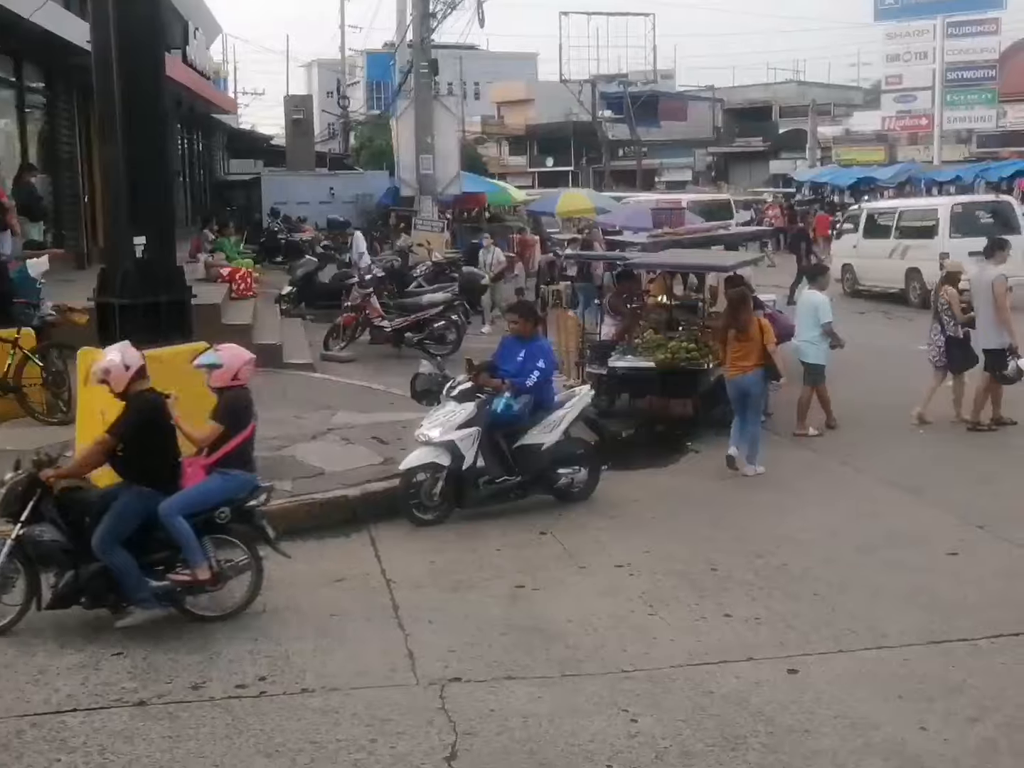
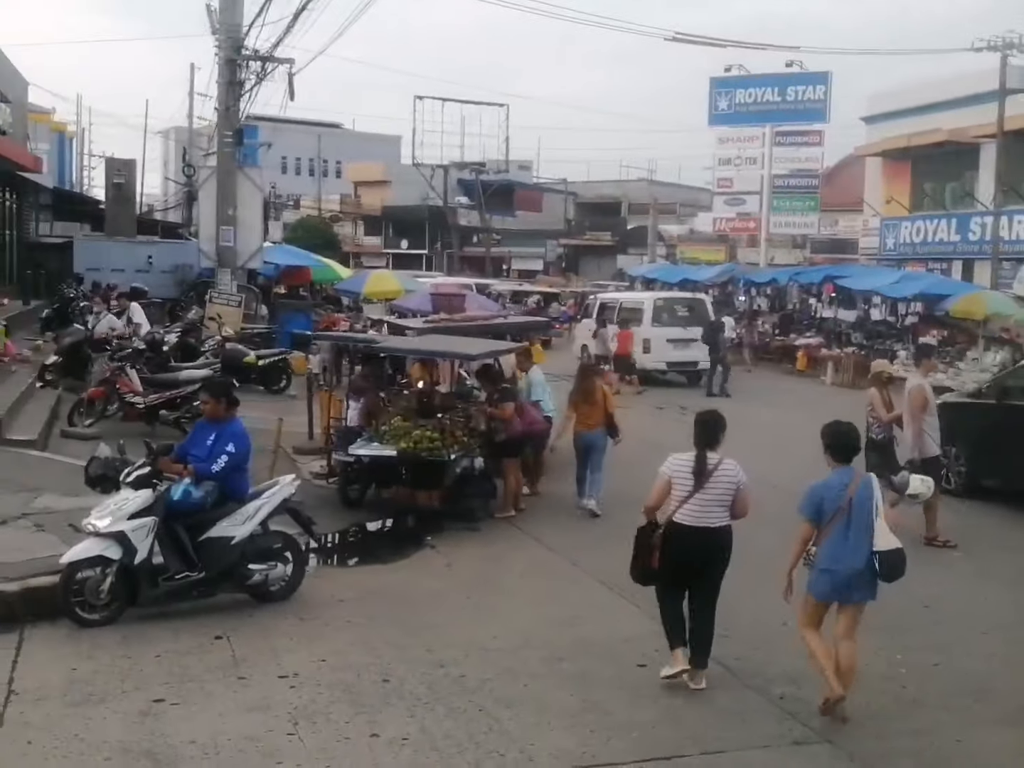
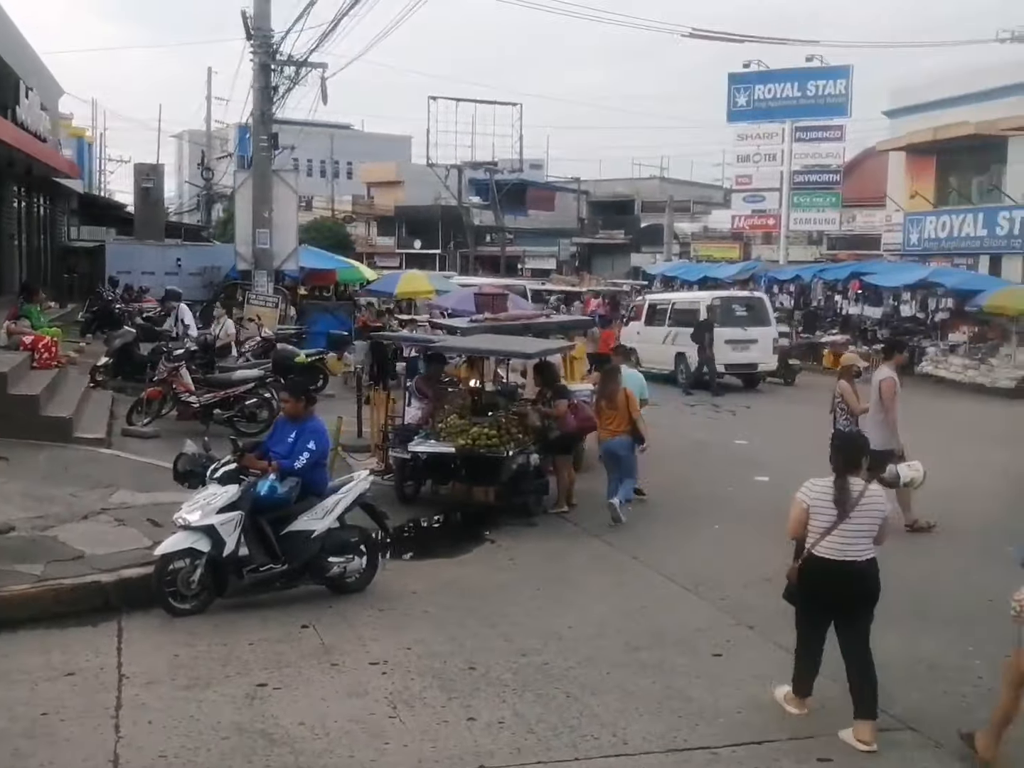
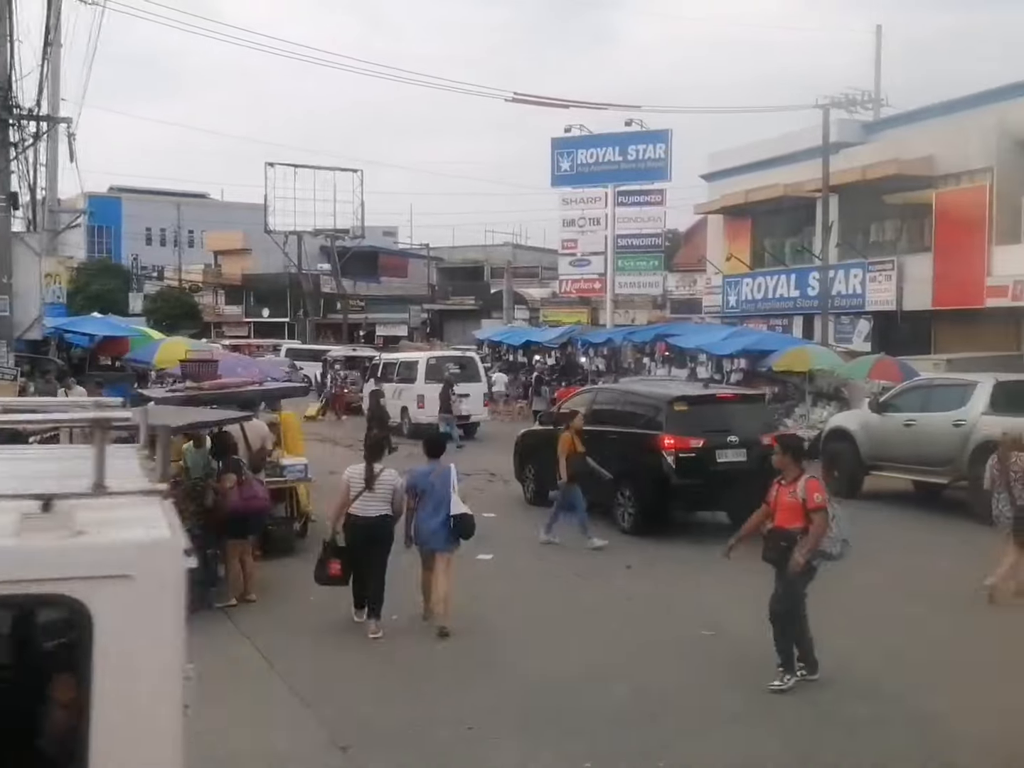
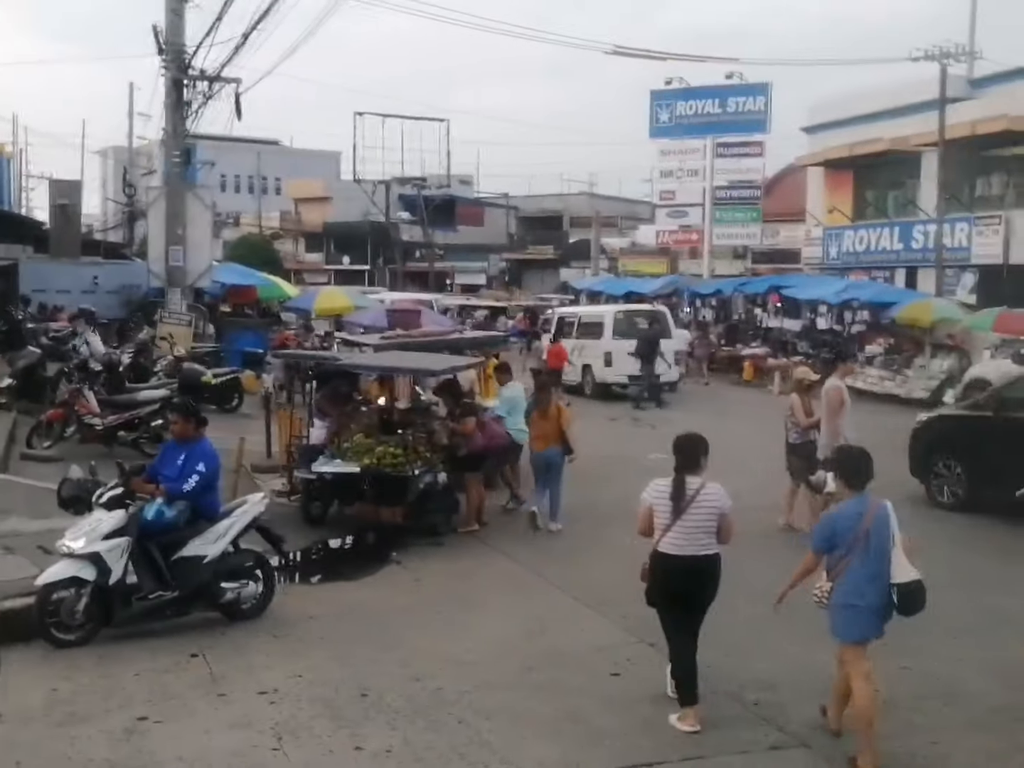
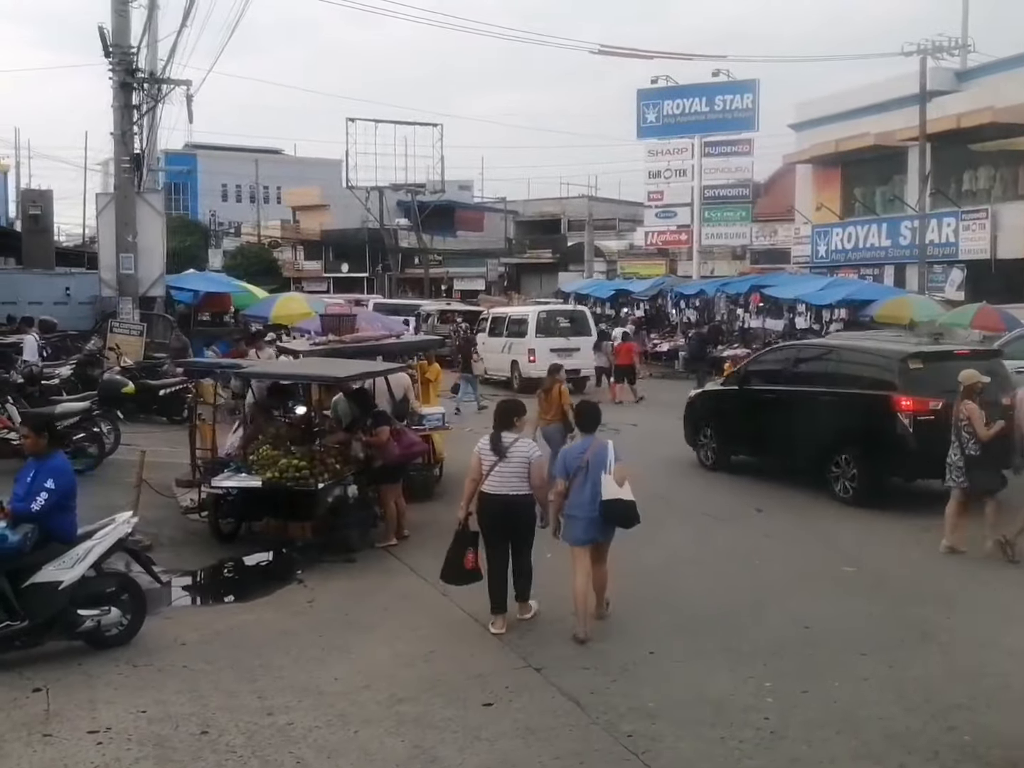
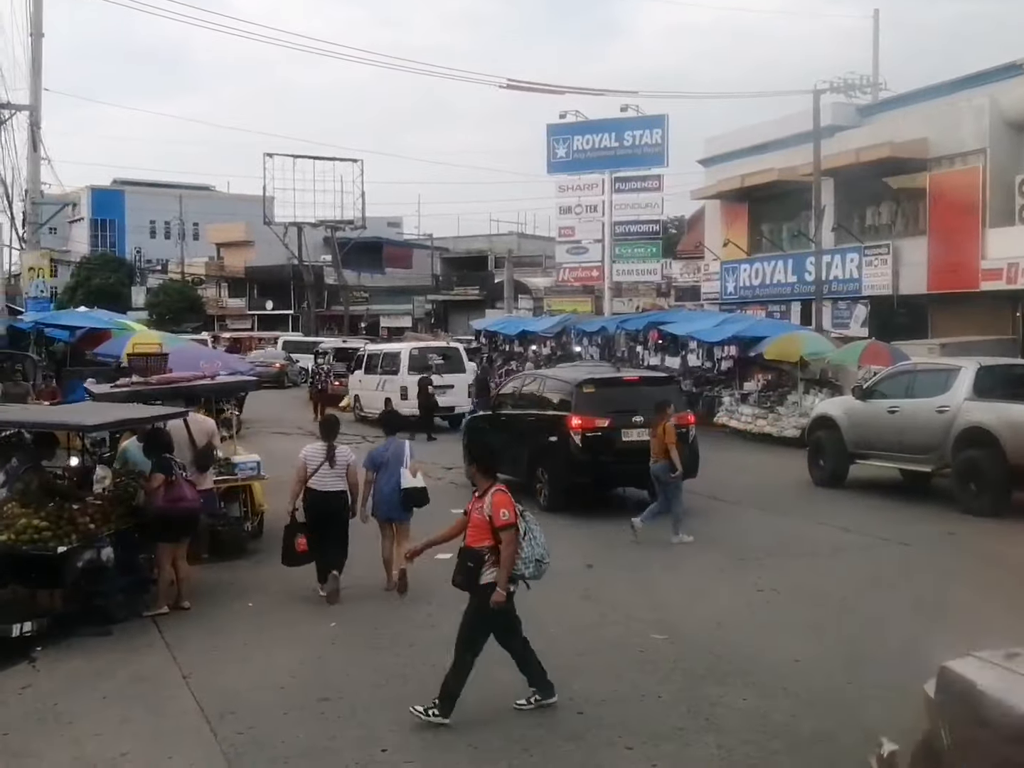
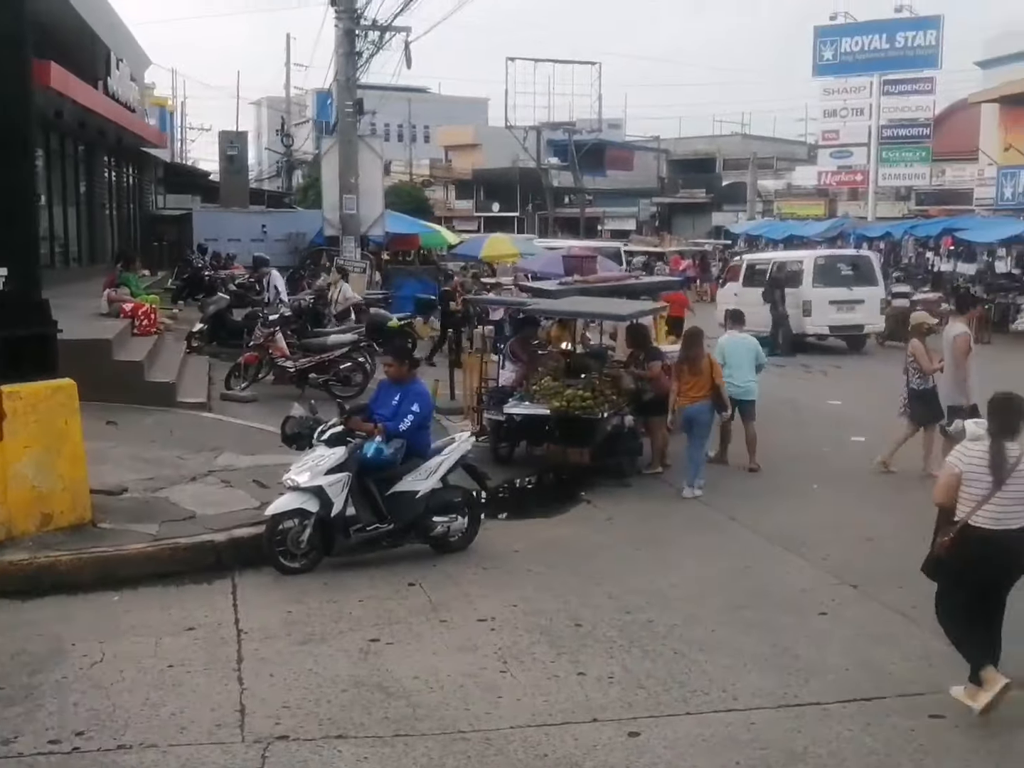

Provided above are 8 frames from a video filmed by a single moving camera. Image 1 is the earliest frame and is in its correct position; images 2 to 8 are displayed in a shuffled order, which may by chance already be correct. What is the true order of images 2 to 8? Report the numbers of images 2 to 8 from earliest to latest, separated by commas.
8, 3, 5, 2, 6, 4, 7
